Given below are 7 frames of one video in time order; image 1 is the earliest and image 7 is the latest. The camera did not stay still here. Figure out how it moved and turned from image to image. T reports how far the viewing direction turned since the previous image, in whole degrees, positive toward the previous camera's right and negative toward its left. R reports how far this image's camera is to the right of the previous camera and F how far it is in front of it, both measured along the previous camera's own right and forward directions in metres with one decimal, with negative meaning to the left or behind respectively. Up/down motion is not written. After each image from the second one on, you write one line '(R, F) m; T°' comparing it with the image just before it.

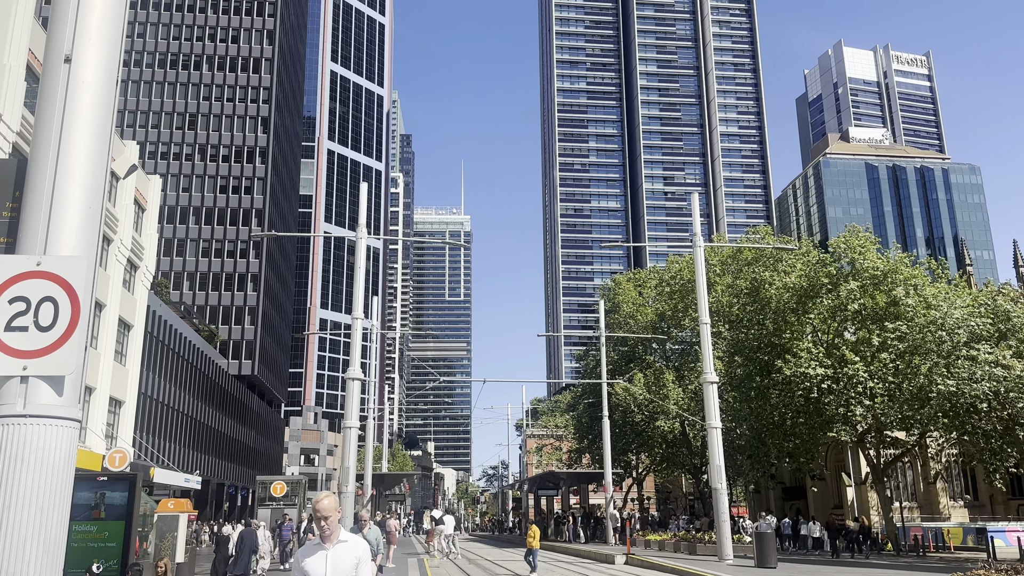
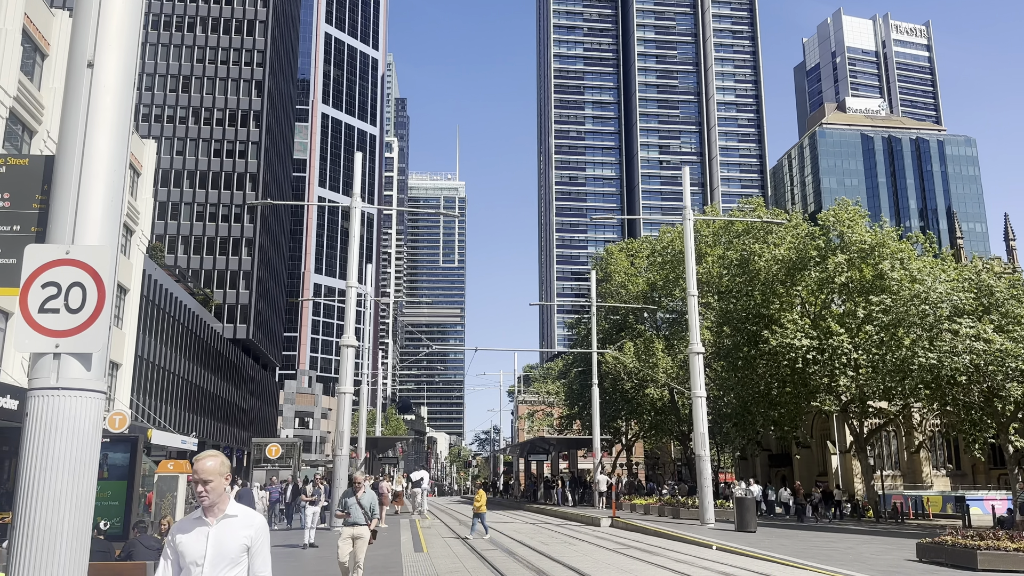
(+0.1, -0.5) m; 0°
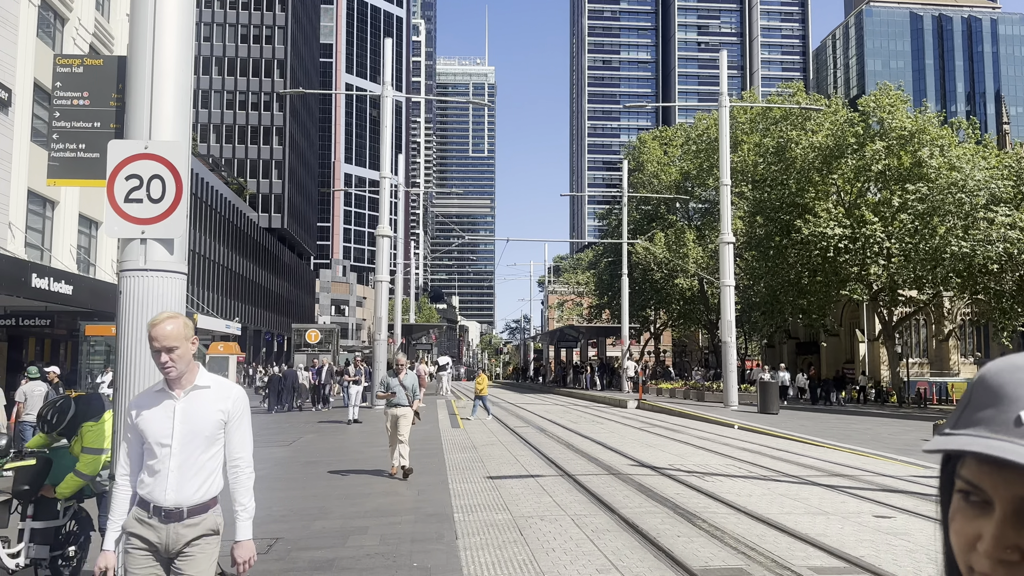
(0.0, -0.4) m; -2°
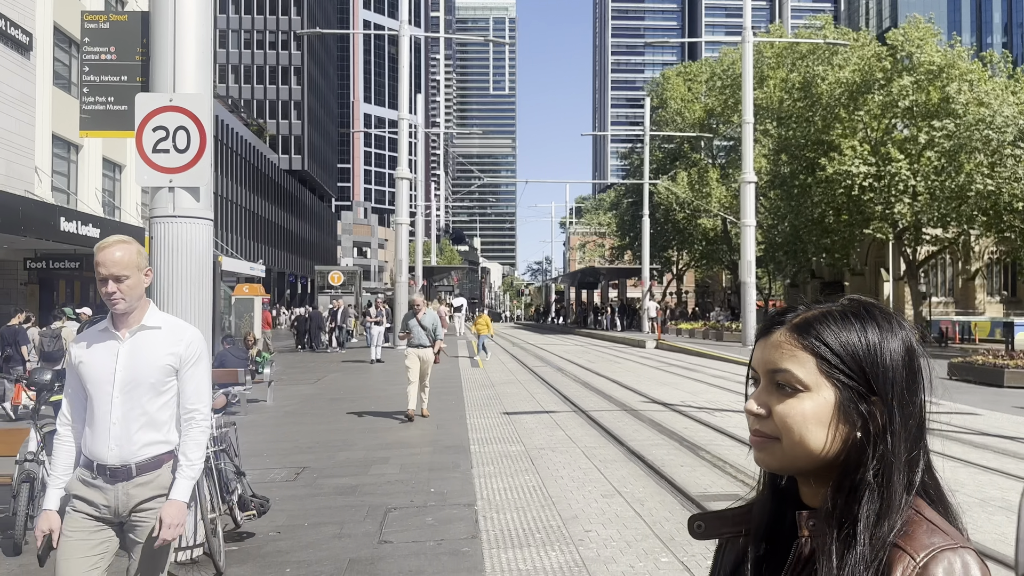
(+0.1, -0.3) m; -2°
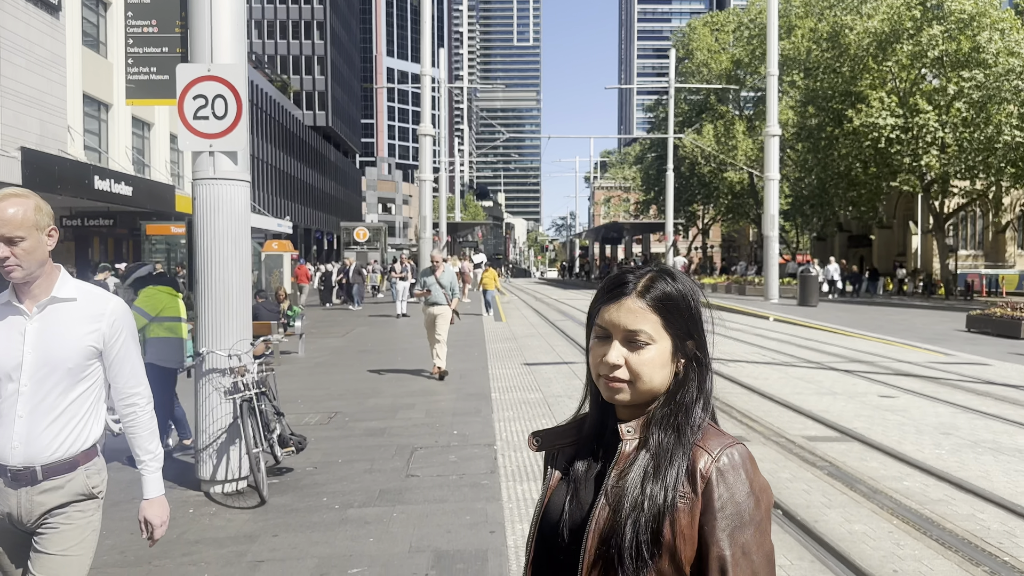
(+0.1, -0.4) m; -2°
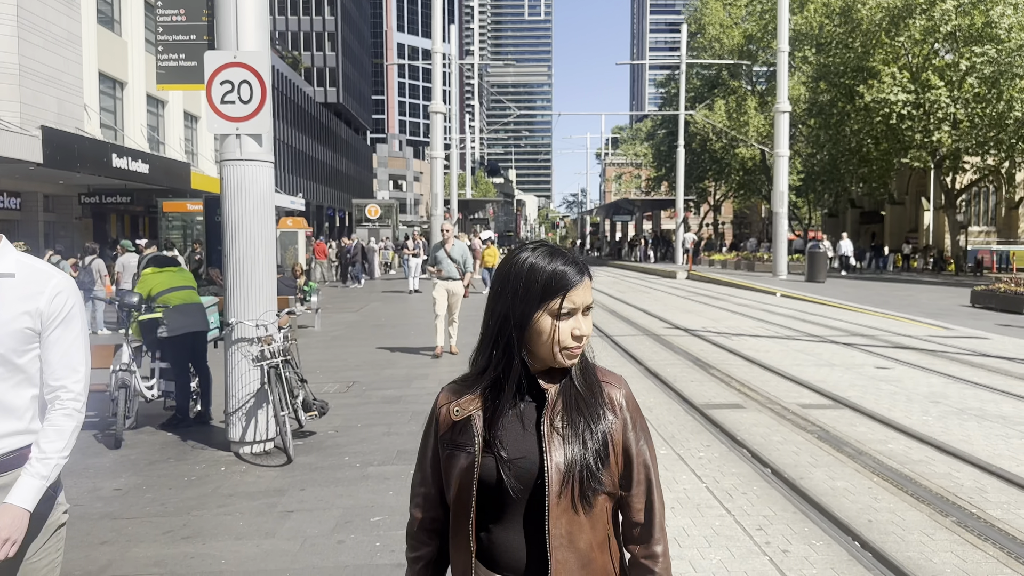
(0.0, -0.4) m; -1°
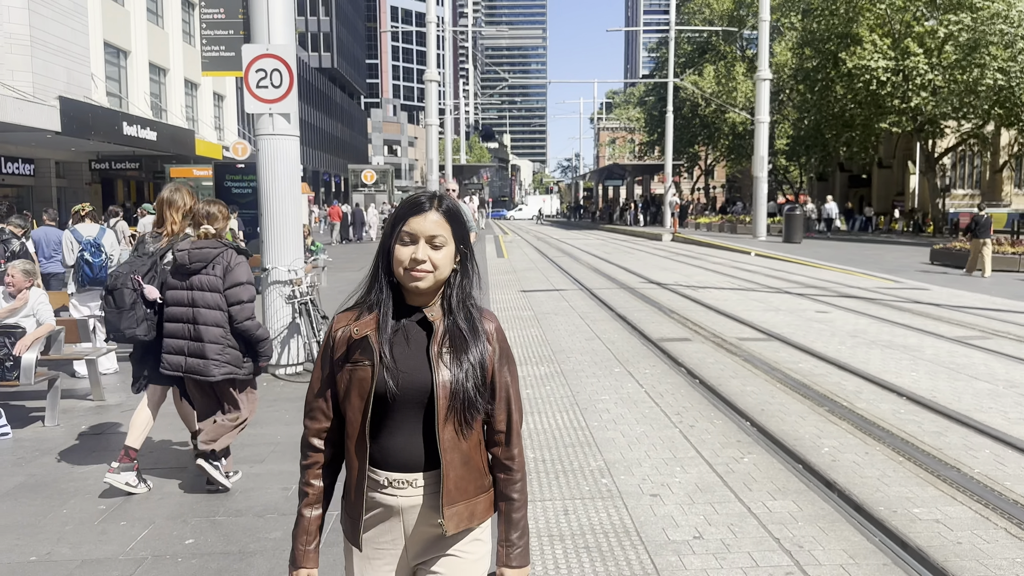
(+0.1, -1.4) m; 0°
